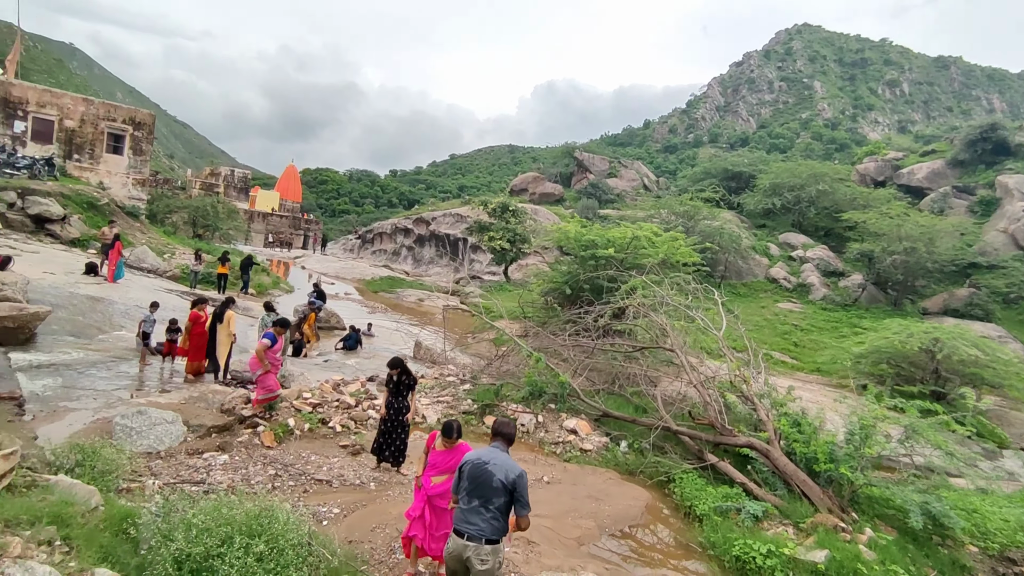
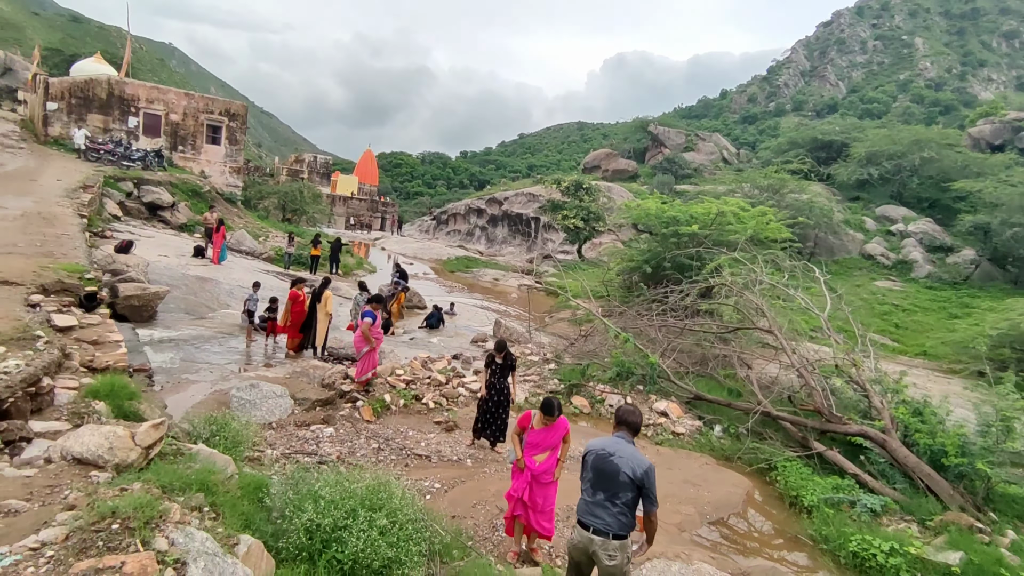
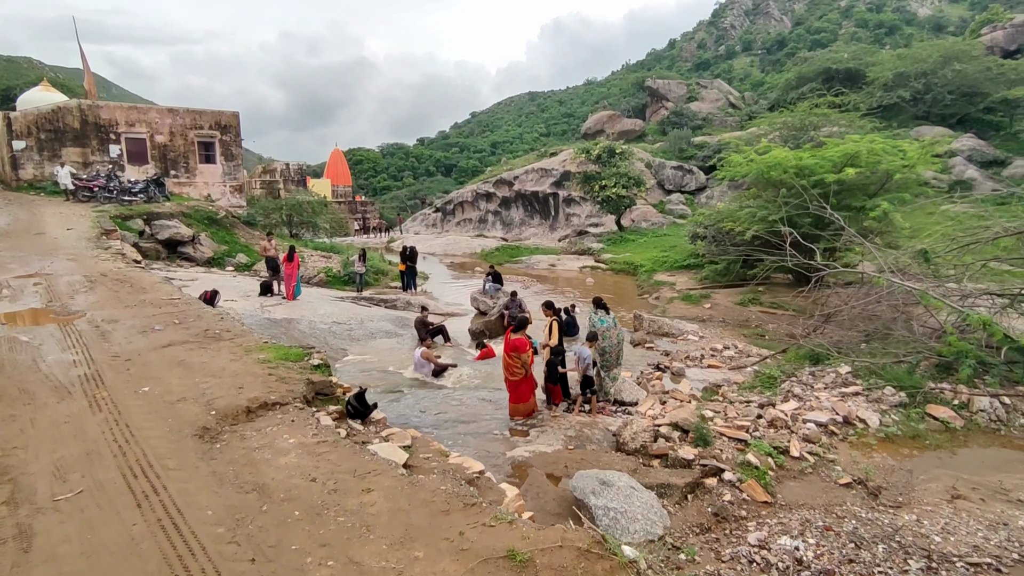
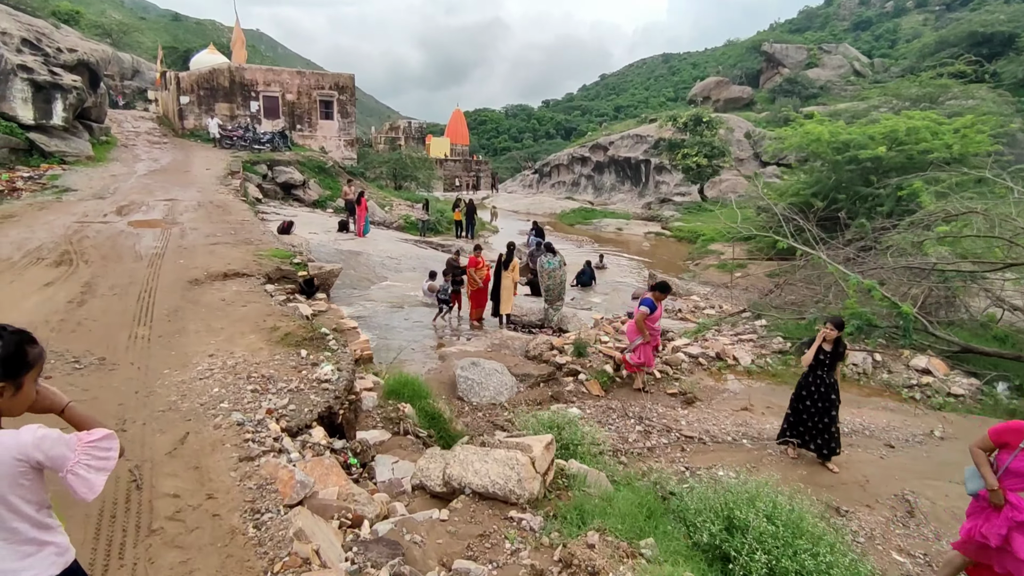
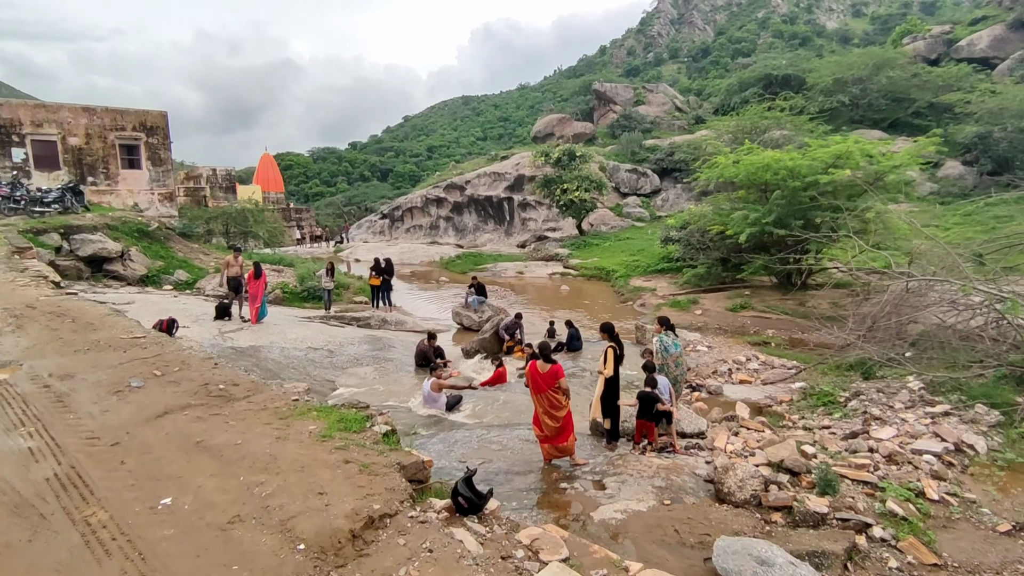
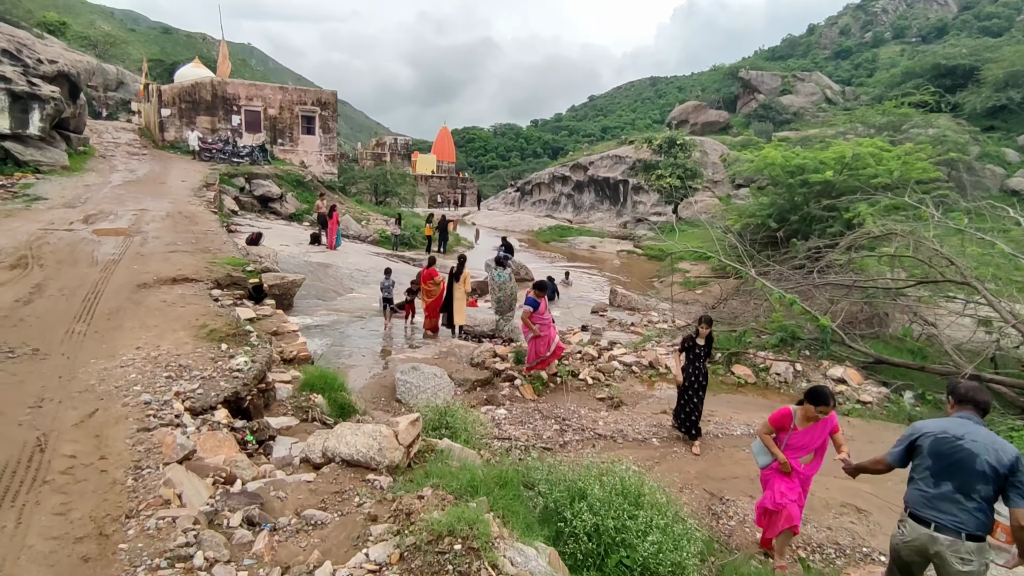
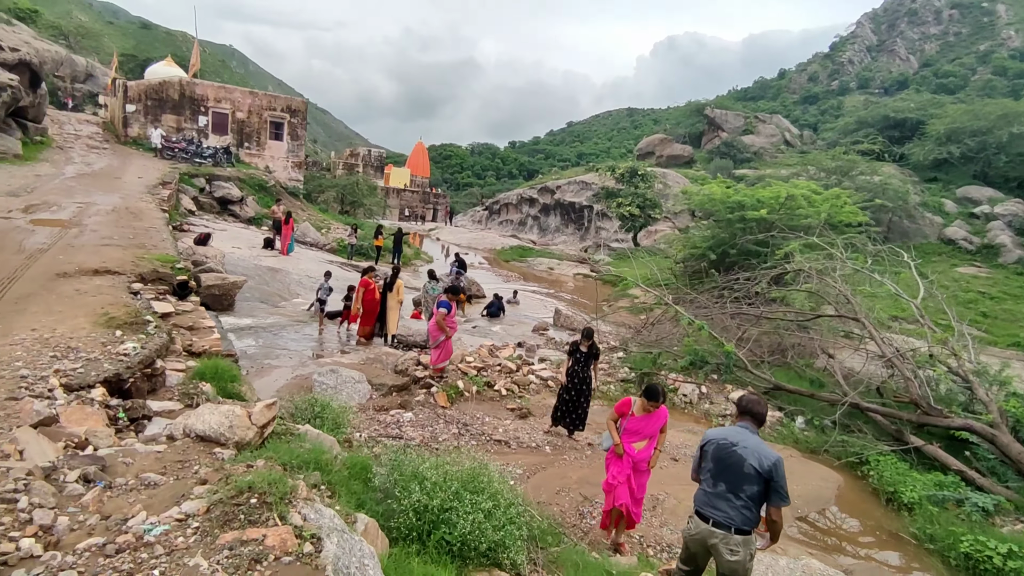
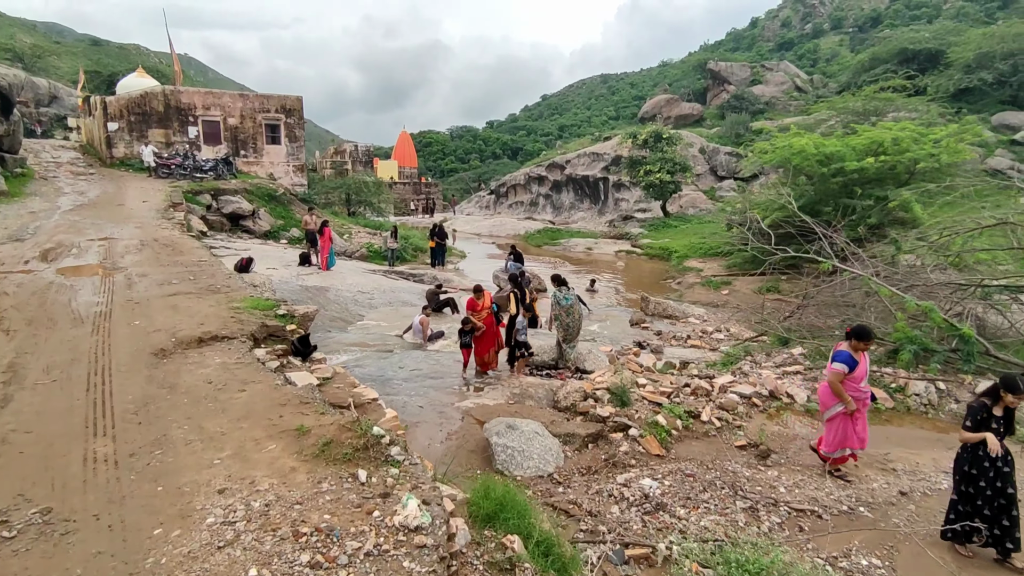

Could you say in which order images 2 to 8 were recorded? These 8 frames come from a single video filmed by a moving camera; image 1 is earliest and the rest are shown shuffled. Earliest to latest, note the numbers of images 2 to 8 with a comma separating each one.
2, 7, 6, 4, 8, 3, 5
